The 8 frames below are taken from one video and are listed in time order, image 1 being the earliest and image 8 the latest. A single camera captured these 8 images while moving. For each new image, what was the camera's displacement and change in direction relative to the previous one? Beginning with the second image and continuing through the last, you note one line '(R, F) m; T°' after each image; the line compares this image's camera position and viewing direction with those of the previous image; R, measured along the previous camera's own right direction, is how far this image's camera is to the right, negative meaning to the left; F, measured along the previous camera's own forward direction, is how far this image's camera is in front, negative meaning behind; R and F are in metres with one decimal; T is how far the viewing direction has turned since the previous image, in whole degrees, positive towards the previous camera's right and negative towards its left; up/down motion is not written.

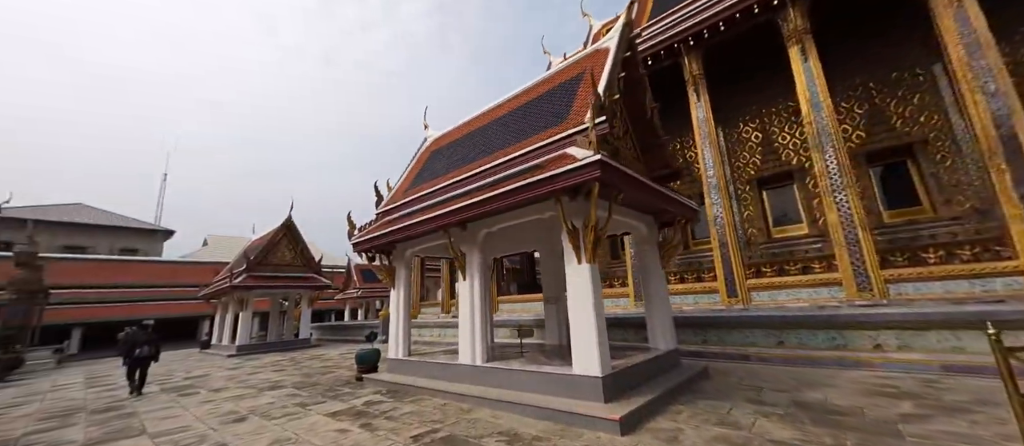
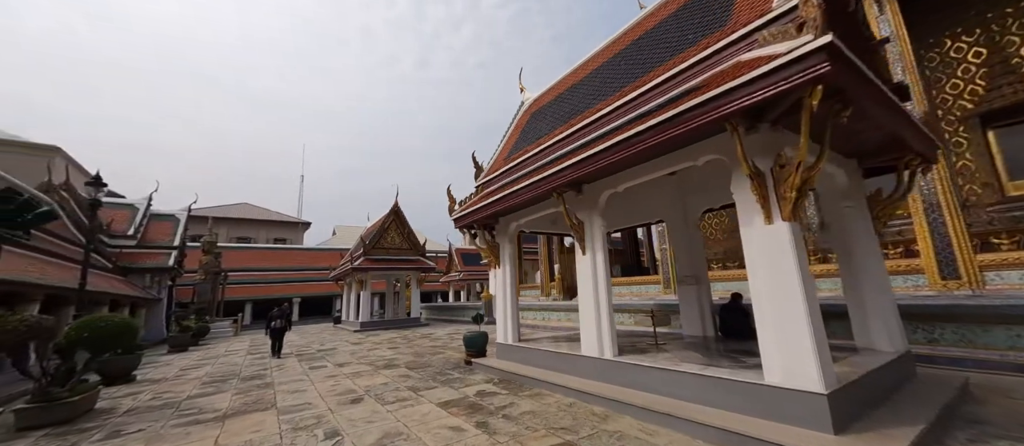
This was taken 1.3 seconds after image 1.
(-0.5, +1.0) m; -15°
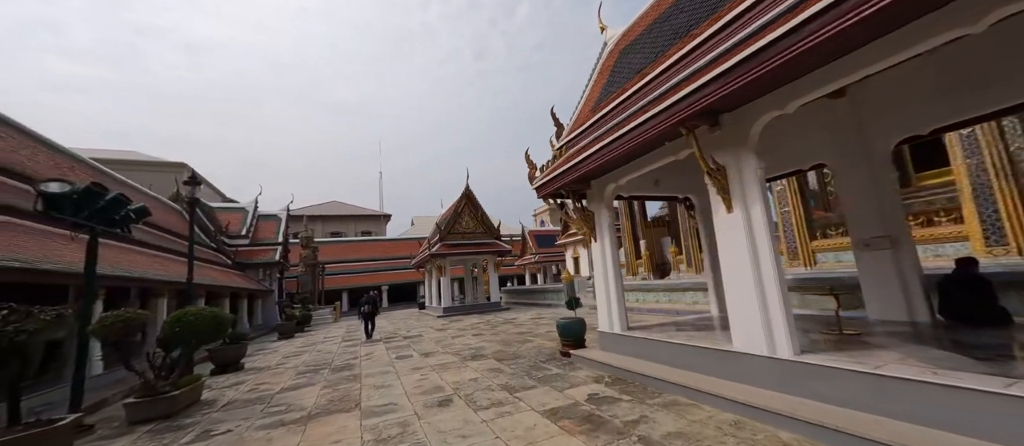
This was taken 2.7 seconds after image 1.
(-0.4, +1.0) m; -11°
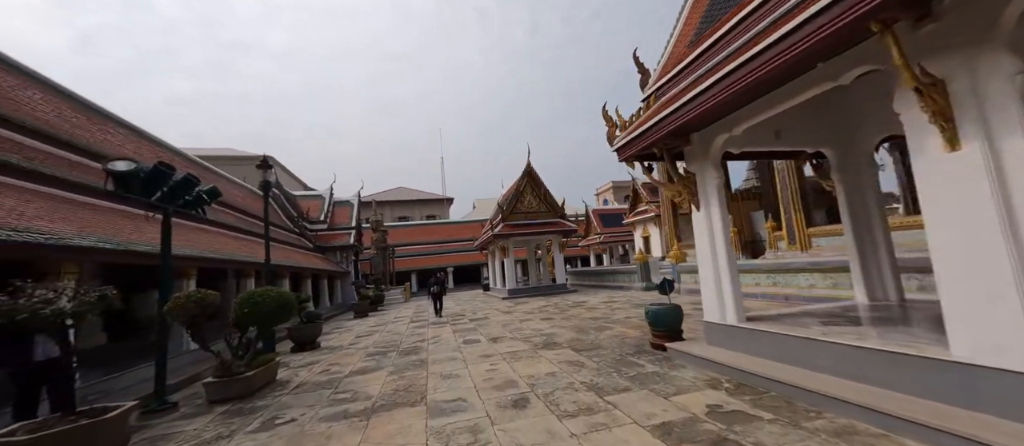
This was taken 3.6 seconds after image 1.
(-0.2, +0.7) m; -10°
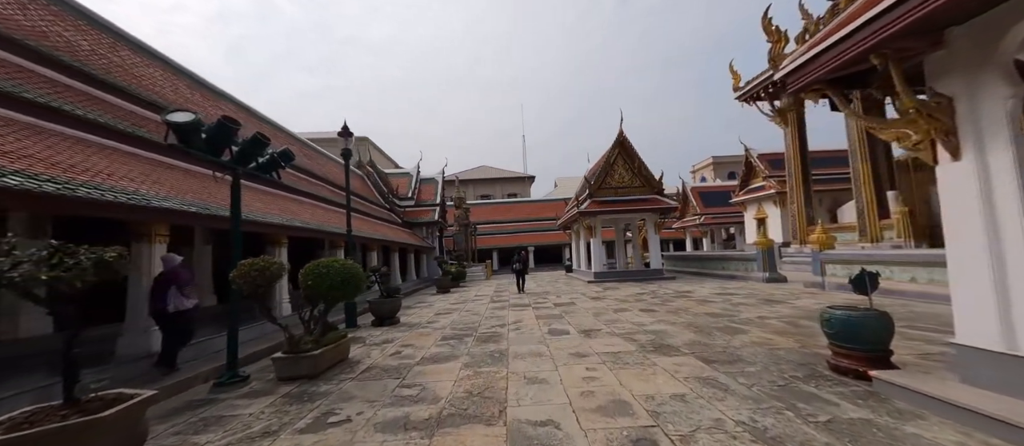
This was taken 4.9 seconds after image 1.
(-0.3, +1.0) m; -13°
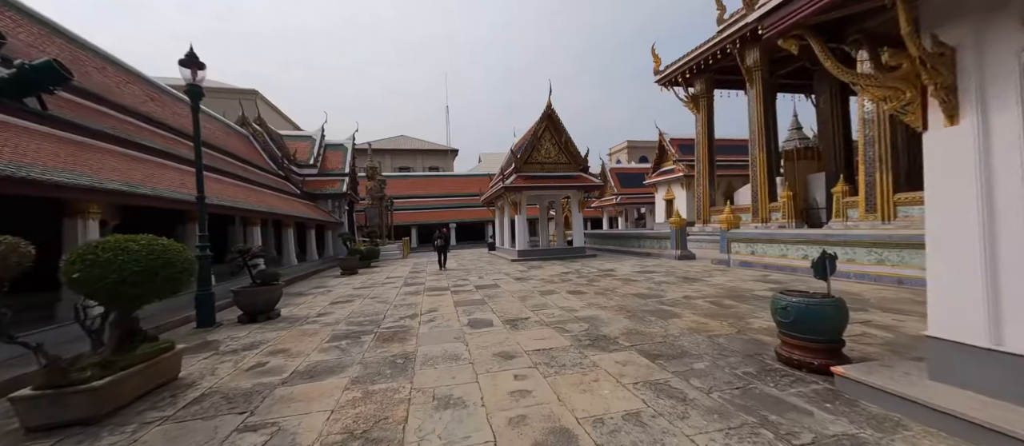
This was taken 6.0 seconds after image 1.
(+0.1, +0.9) m; +12°
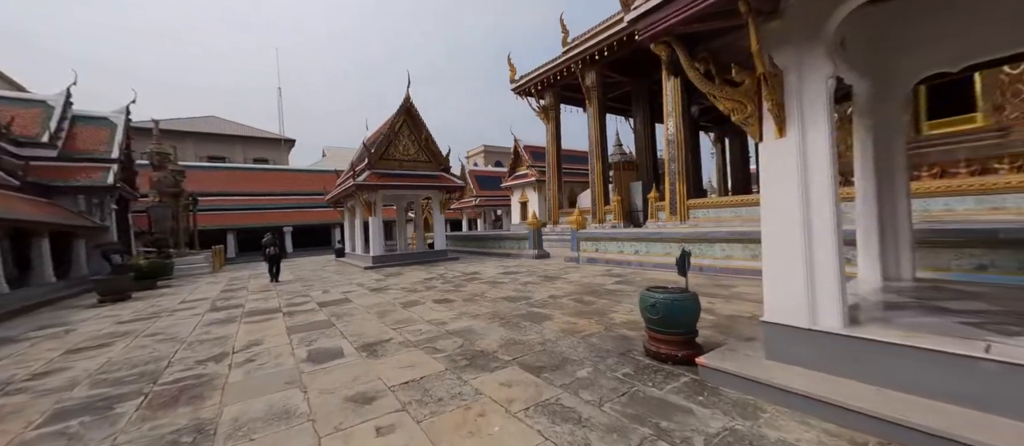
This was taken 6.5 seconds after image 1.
(0.0, +0.5) m; +23°
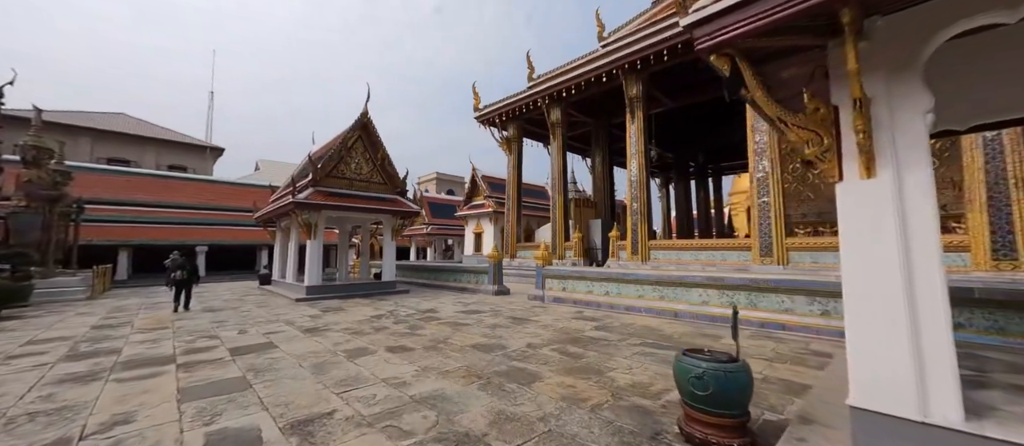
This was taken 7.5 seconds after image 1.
(-0.4, +0.7) m; +9°
